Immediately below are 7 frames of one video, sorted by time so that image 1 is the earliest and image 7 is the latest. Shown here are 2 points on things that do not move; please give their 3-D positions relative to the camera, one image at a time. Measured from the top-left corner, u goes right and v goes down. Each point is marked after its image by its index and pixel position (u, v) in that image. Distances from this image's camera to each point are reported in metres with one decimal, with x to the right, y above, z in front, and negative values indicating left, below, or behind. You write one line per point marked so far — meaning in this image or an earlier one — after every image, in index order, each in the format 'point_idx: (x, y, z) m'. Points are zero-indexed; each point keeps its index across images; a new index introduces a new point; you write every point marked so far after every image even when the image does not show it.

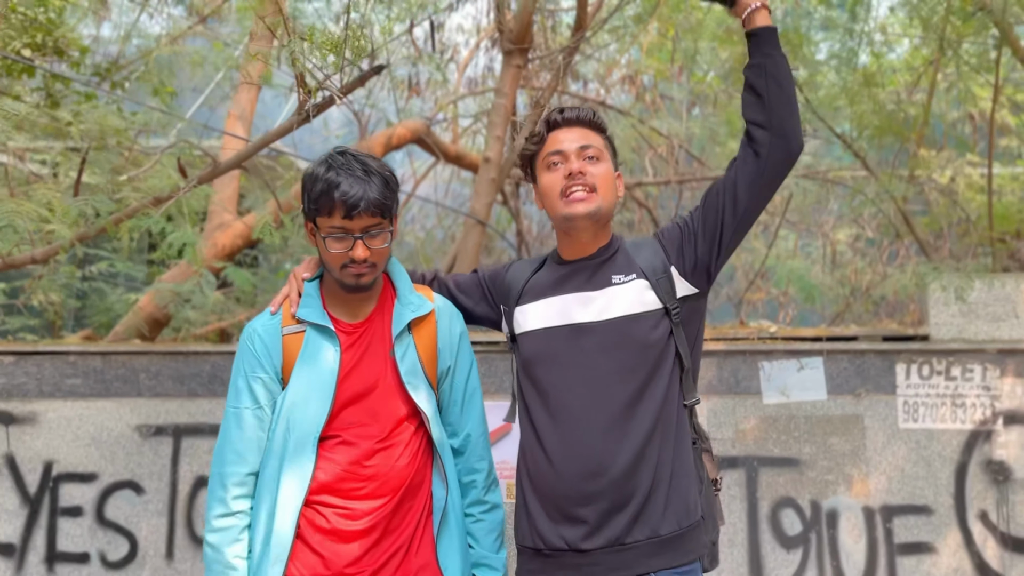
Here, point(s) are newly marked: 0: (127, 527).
0: (-1.7, -1.1, +3.4) m
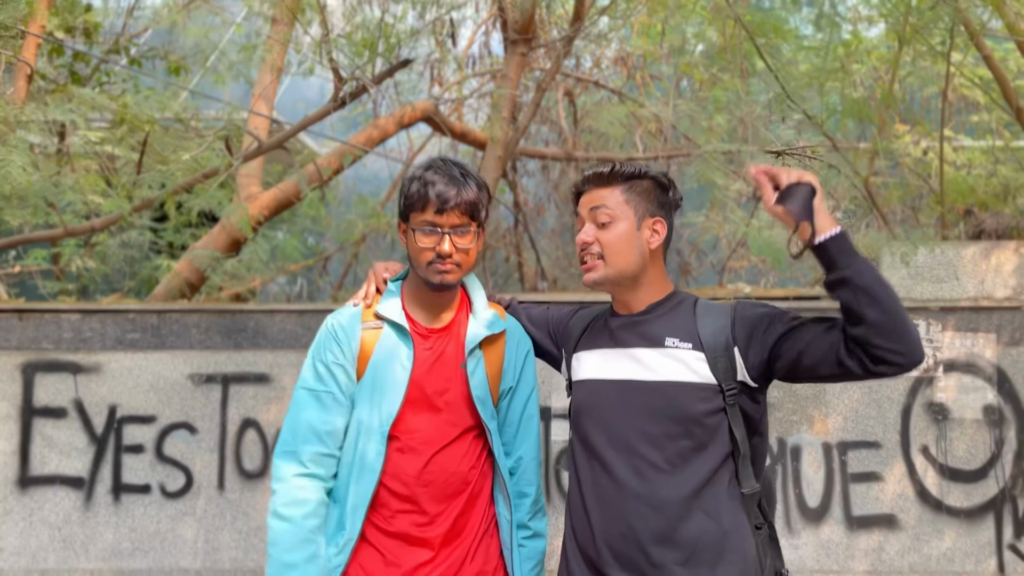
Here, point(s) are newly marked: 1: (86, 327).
0: (-1.7, -0.9, +3.9) m
1: (-2.1, -0.2, +3.9) m
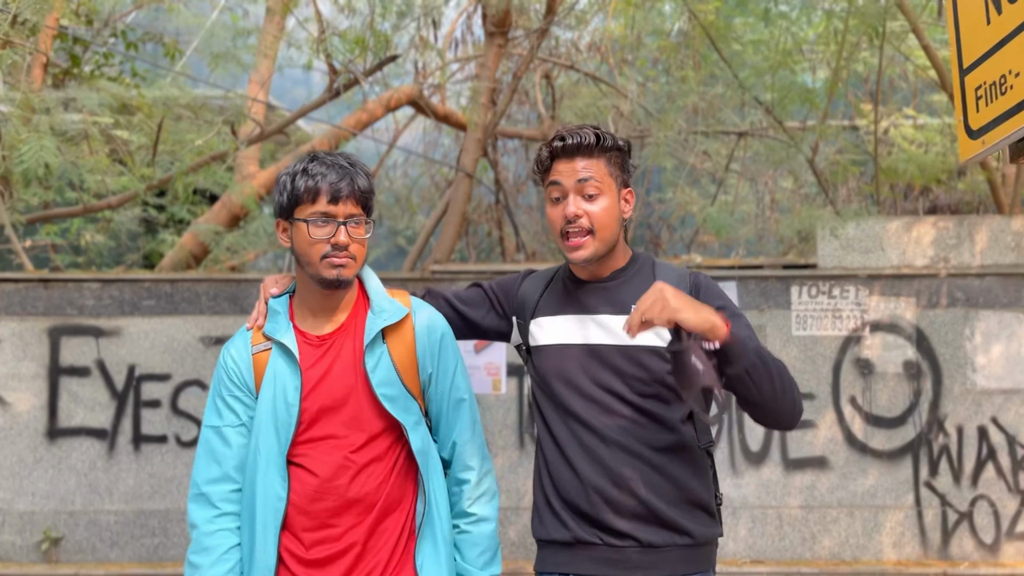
0: (-1.8, -0.7, +4.3) m
1: (-2.3, 0.0, +4.3) m
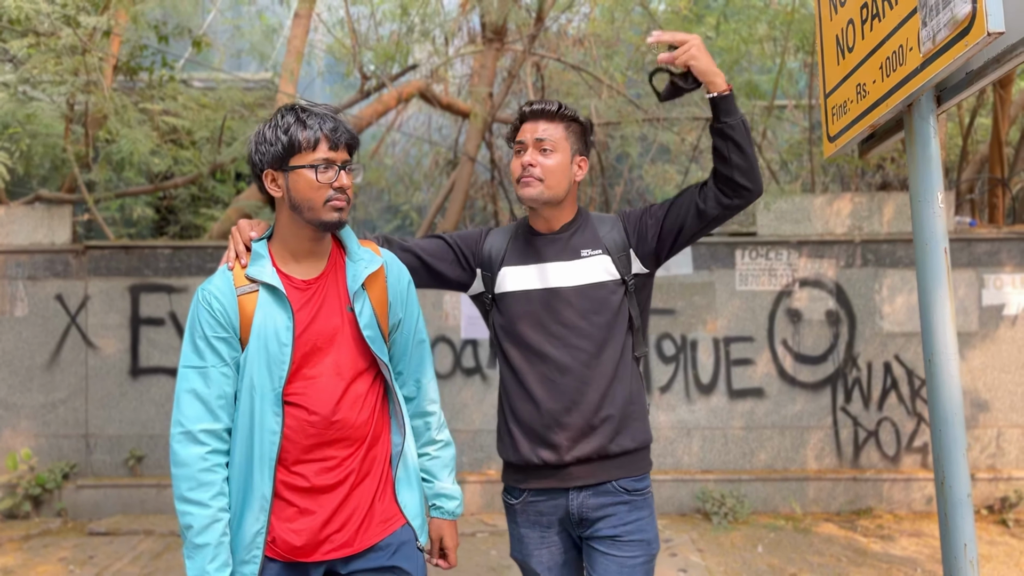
0: (-1.8, -0.5, +5.3) m
1: (-2.3, +0.2, +5.3) m
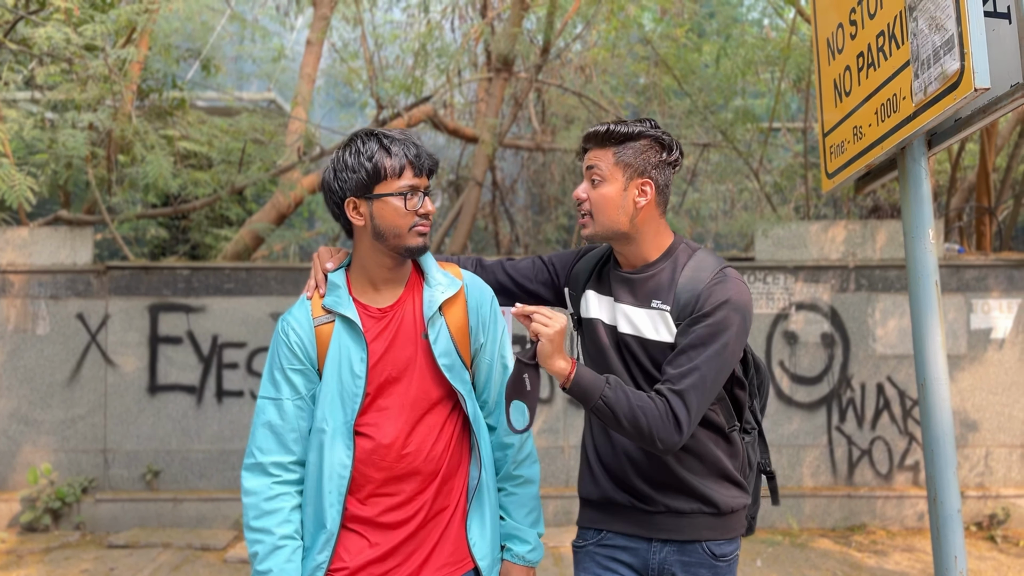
0: (-1.7, -0.6, +5.5) m
1: (-2.2, +0.1, +5.4) m
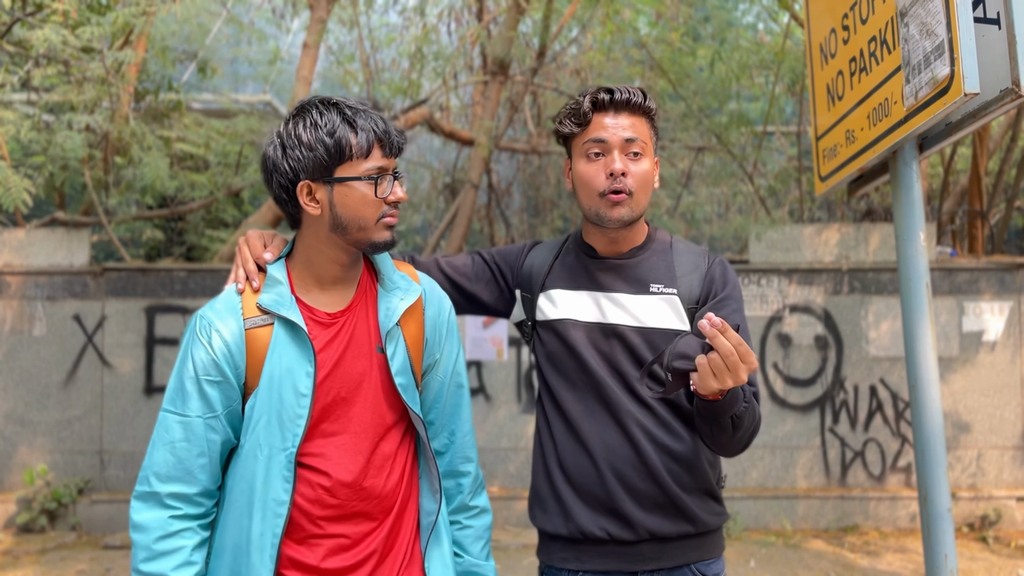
0: (-1.8, -0.6, +5.5) m
1: (-2.3, +0.1, +5.4) m
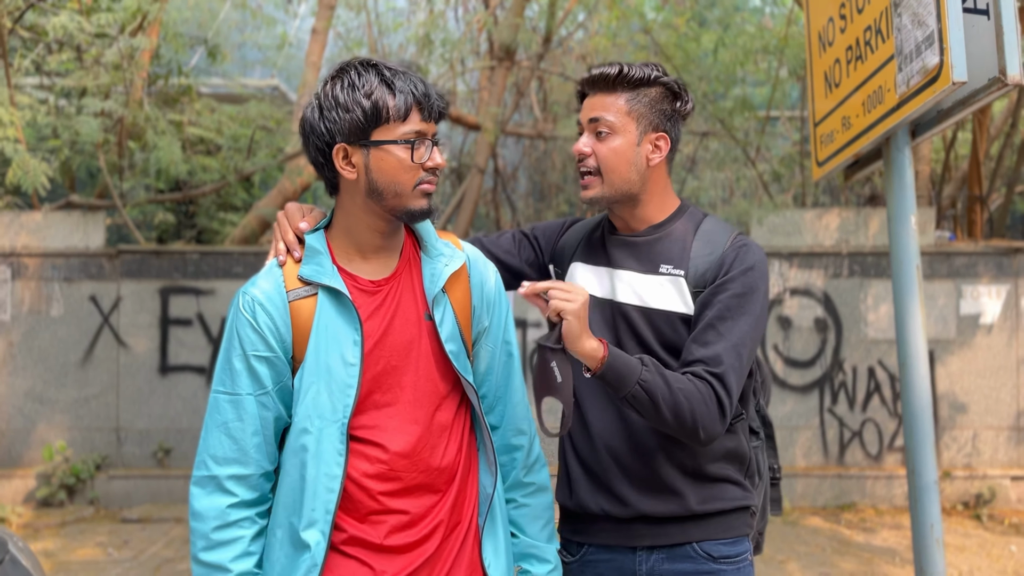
0: (-1.7, -0.5, +5.6) m
1: (-2.2, +0.2, +5.6) m
